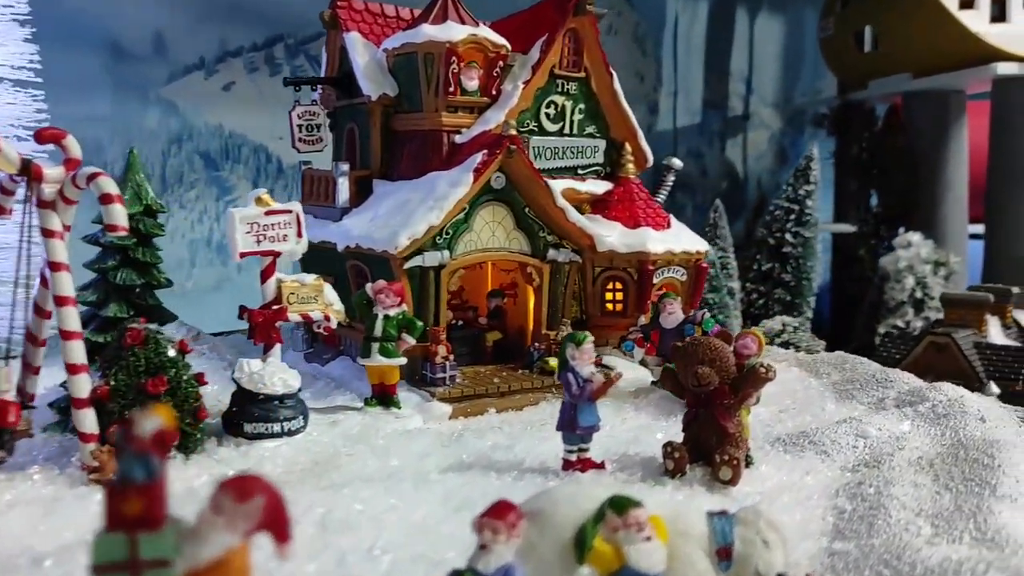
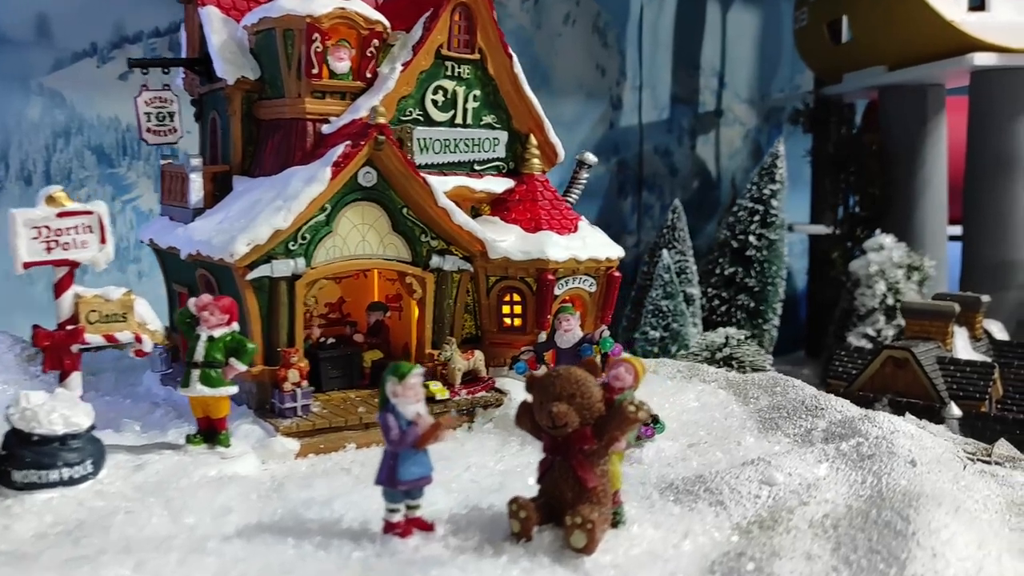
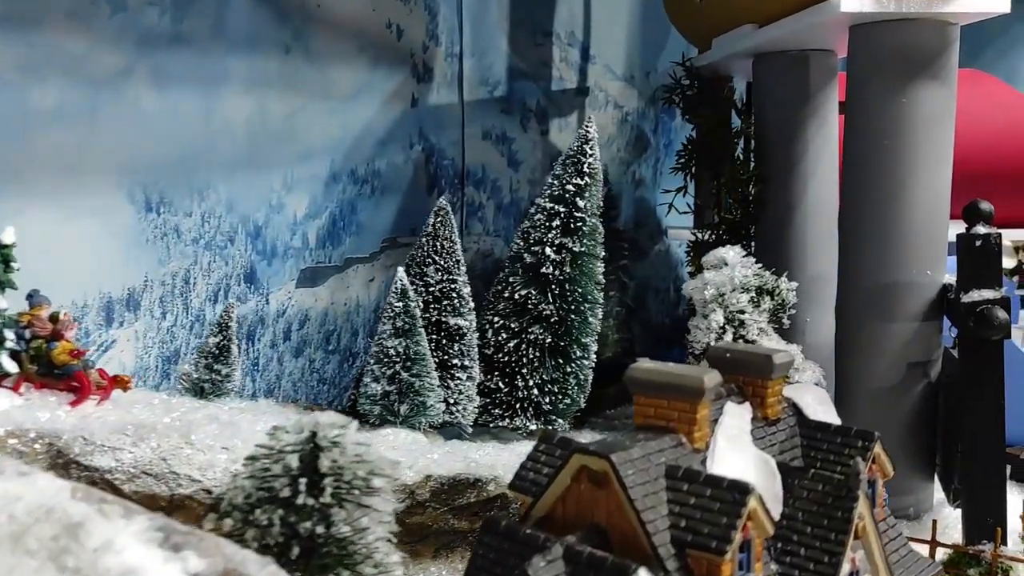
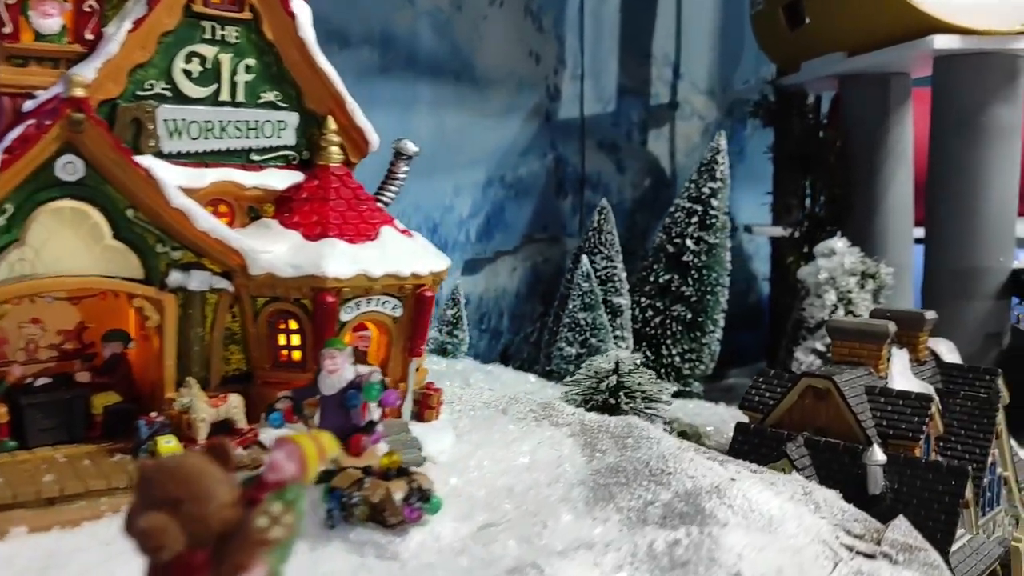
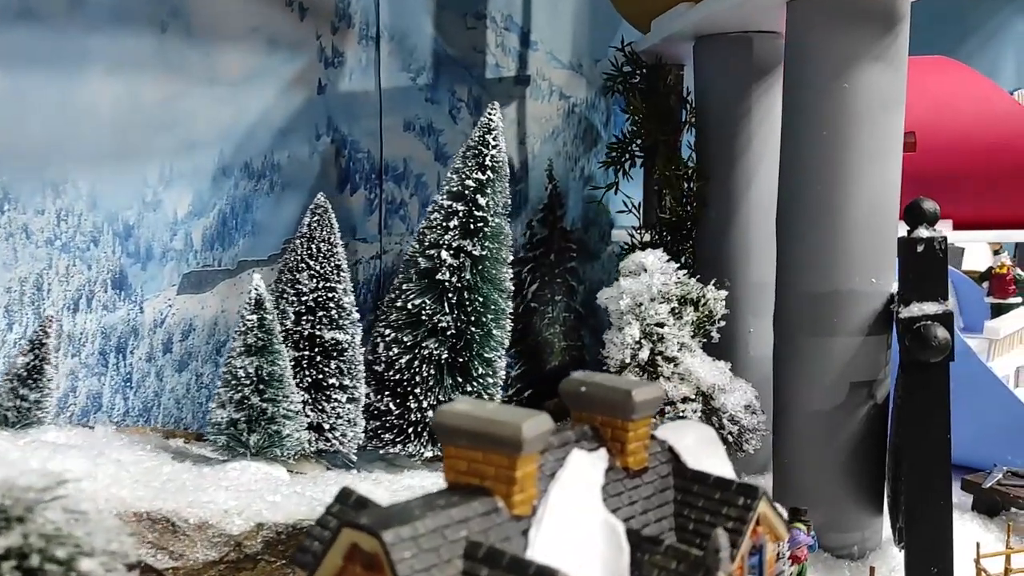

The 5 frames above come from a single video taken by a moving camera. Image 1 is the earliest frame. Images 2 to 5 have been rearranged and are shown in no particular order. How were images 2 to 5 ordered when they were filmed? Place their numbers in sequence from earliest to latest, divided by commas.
2, 4, 3, 5
